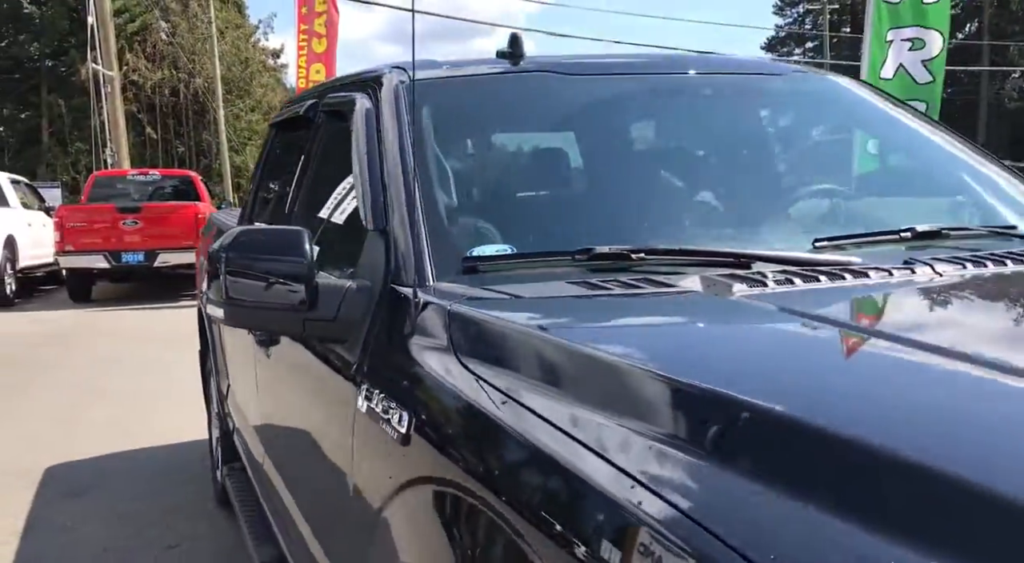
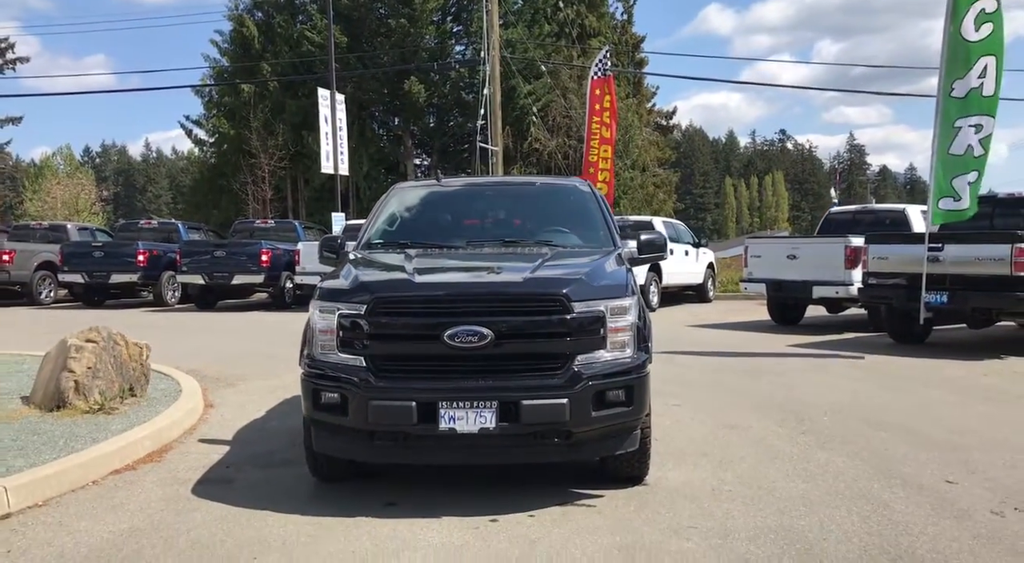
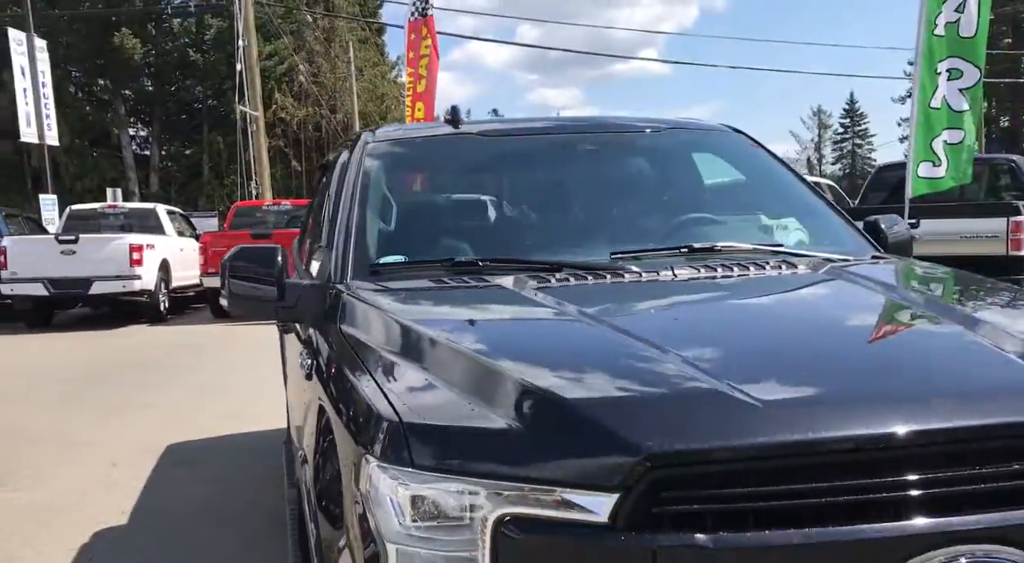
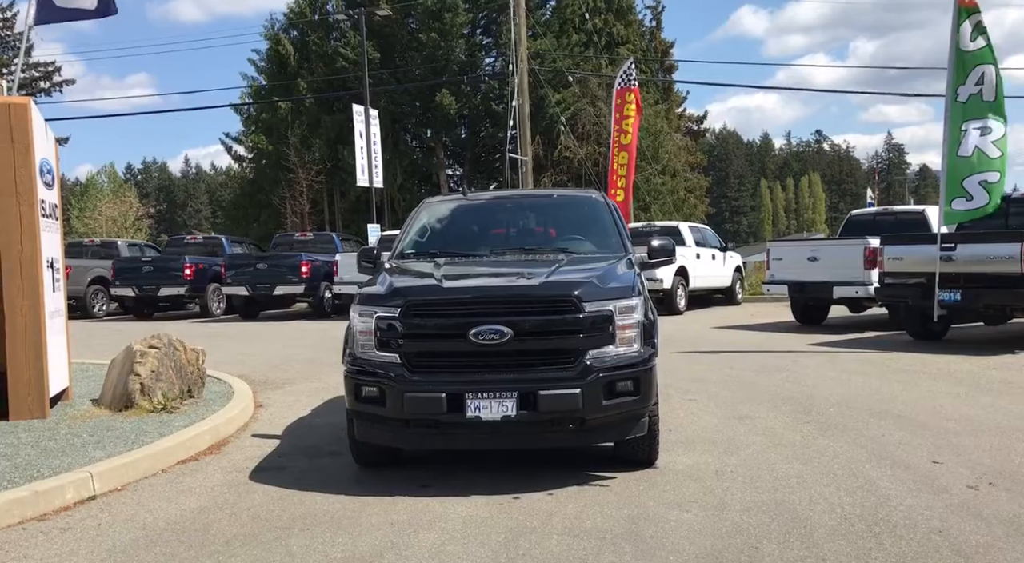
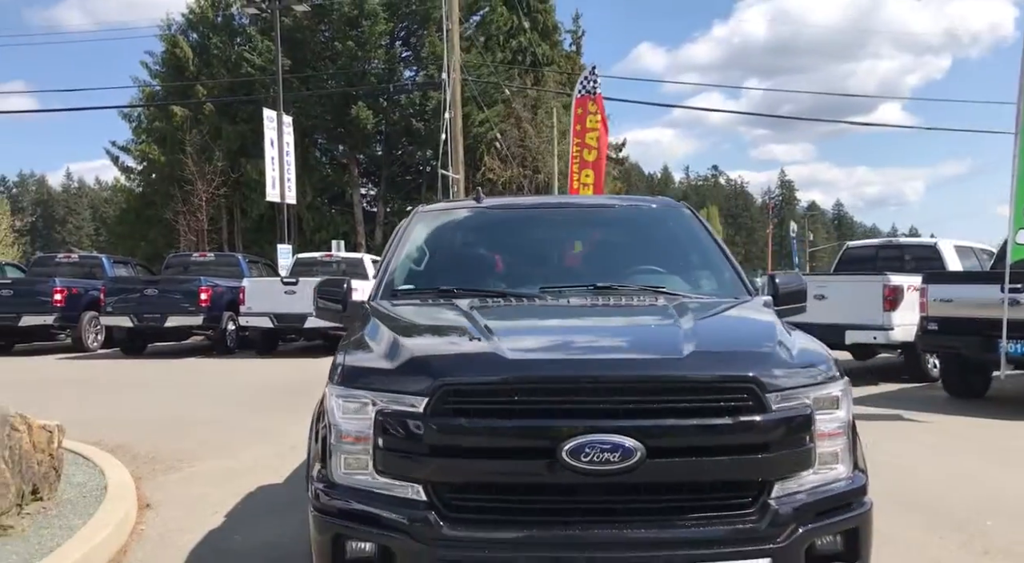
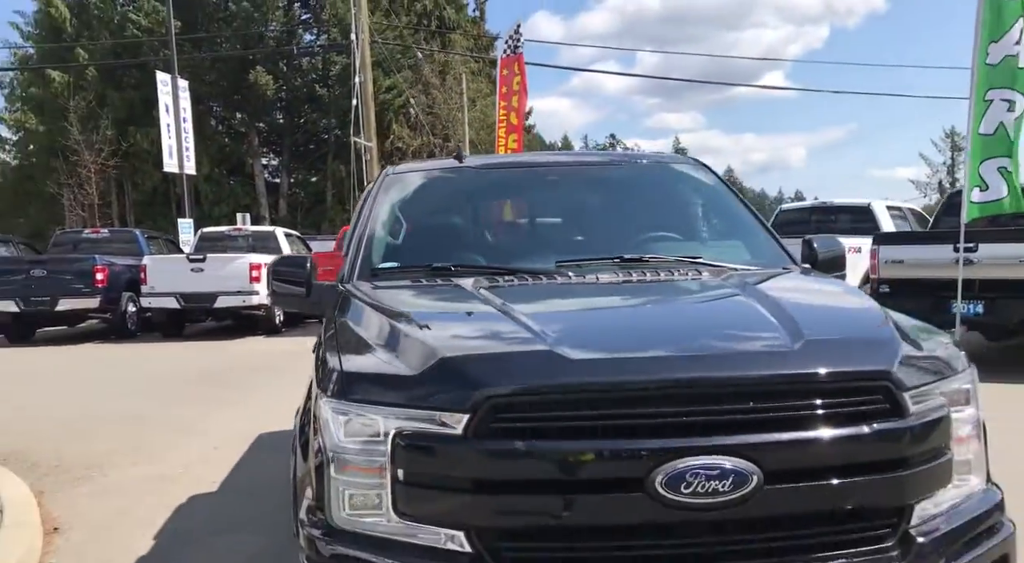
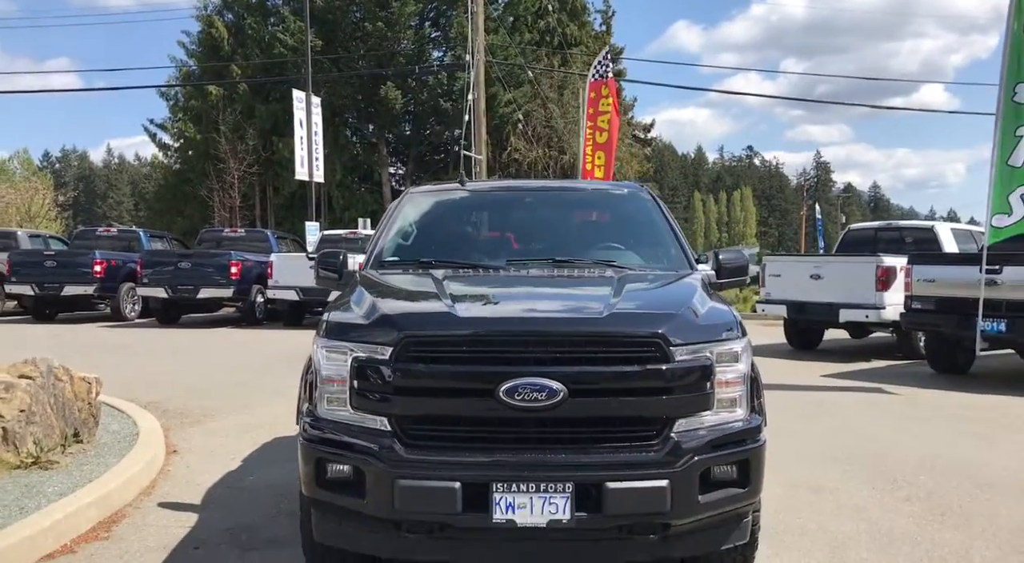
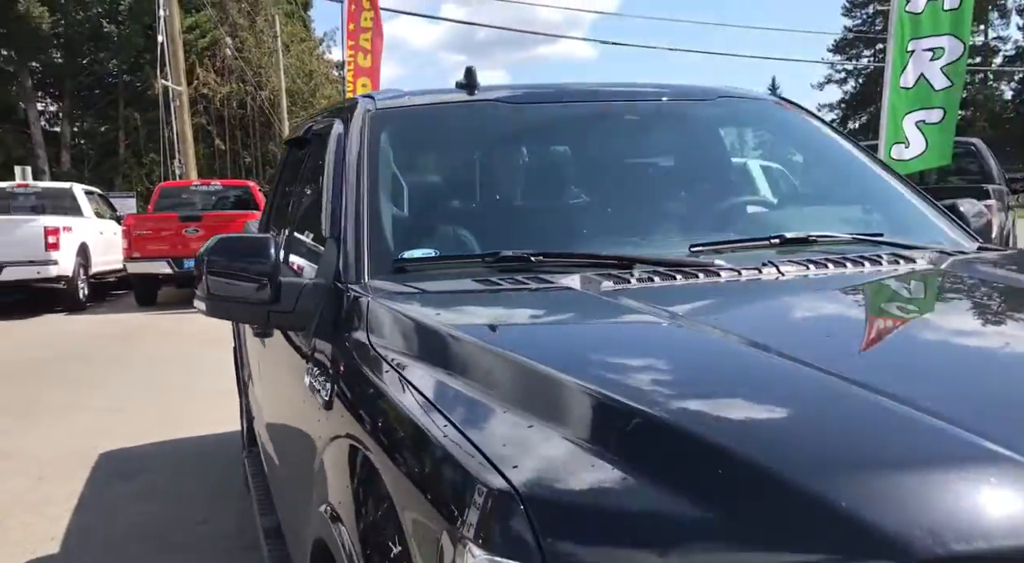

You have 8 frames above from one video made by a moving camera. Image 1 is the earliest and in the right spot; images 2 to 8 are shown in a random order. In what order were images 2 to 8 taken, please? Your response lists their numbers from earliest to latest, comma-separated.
8, 3, 6, 5, 7, 2, 4
